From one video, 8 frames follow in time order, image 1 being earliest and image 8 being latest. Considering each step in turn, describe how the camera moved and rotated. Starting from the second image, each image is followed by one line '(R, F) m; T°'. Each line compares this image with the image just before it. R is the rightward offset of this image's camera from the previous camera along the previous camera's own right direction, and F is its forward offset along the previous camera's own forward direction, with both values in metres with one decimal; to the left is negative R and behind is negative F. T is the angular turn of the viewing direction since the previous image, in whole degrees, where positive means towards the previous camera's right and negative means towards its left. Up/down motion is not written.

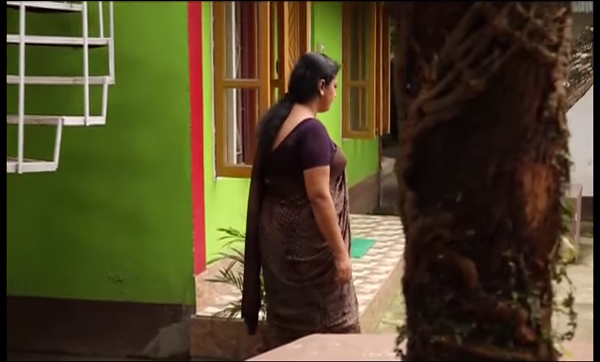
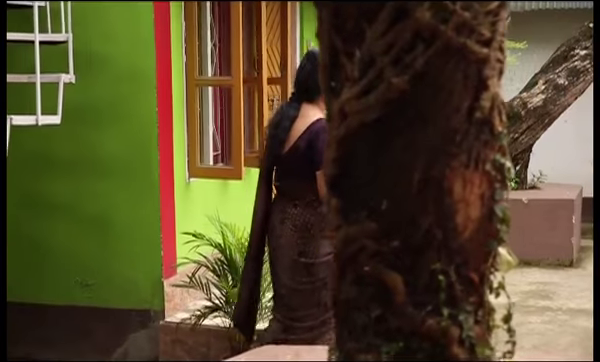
(+0.2, +0.1) m; -1°
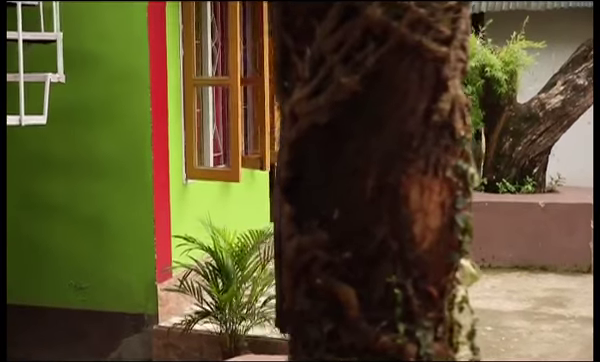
(+0.2, +0.1) m; -2°
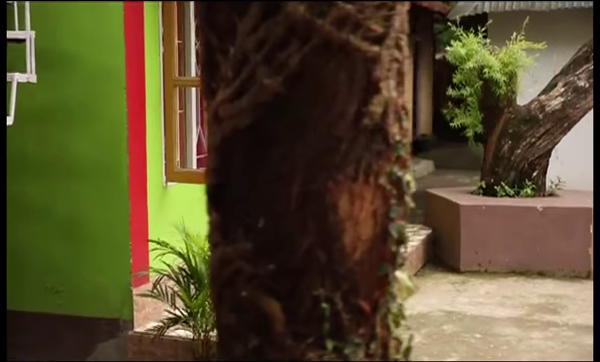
(+0.2, +0.1) m; -1°
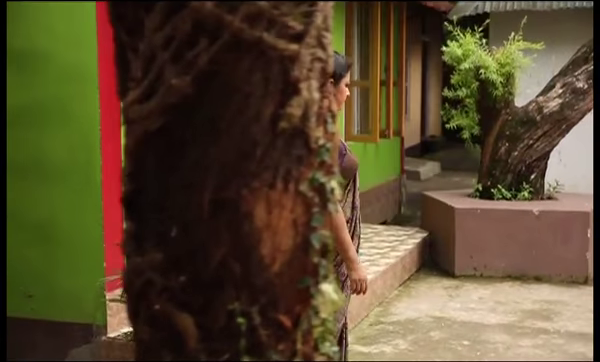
(+0.2, +0.1) m; -1°
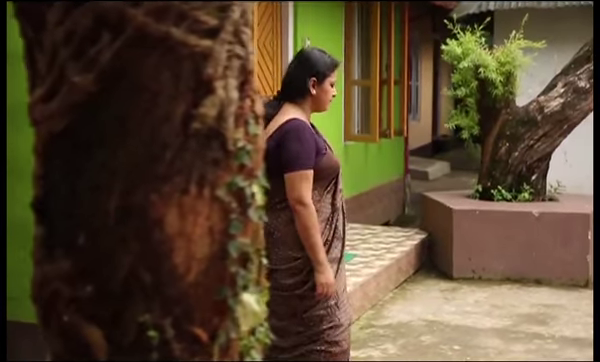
(+0.2, +0.1) m; -1°
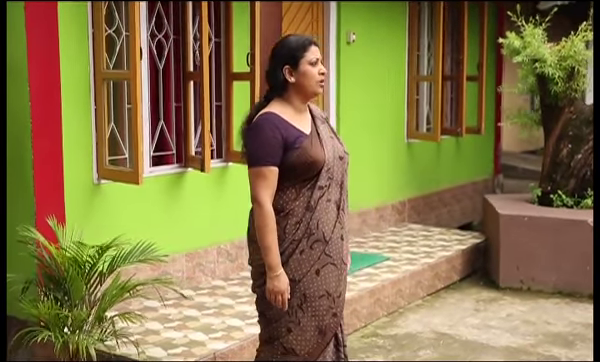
(+1.0, +0.3) m; -12°
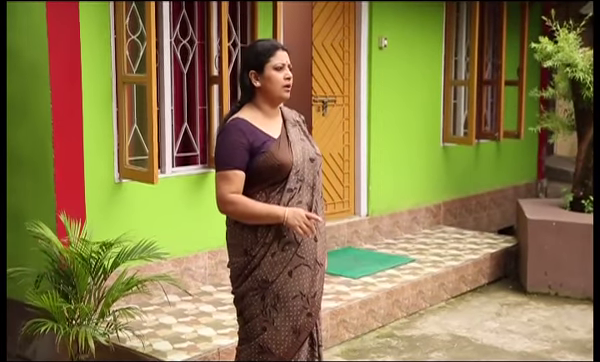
(+0.3, -0.1) m; -5°
